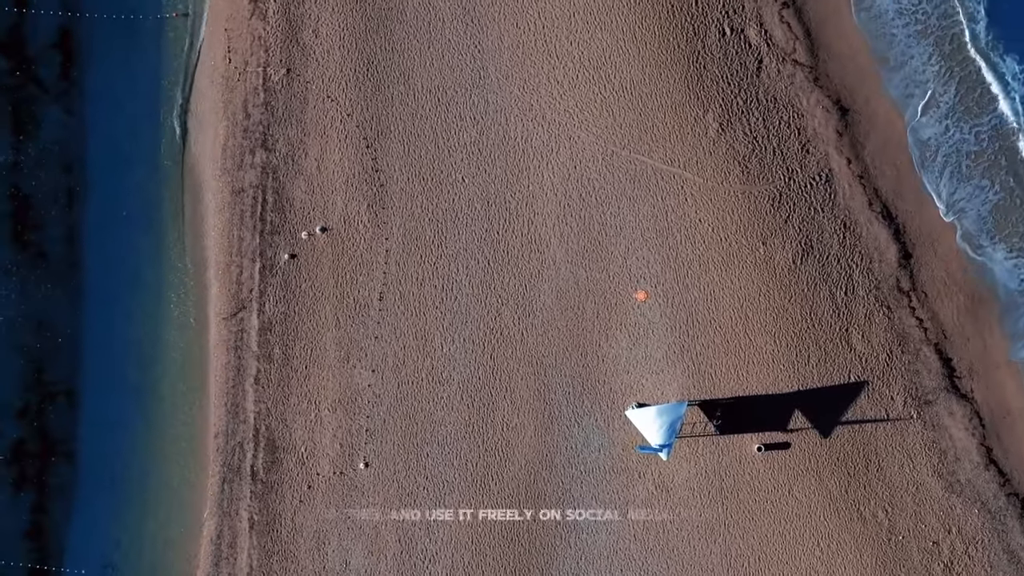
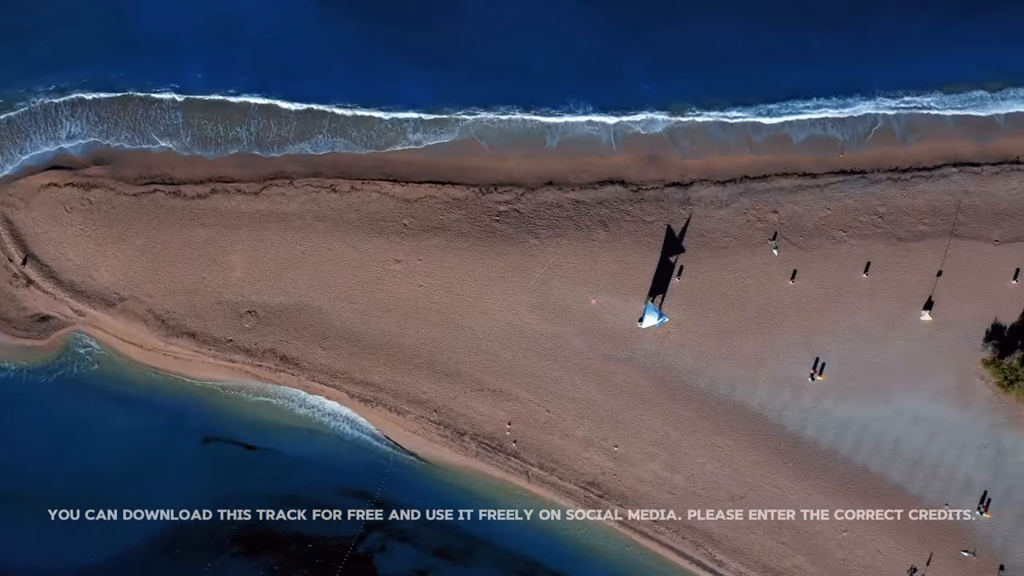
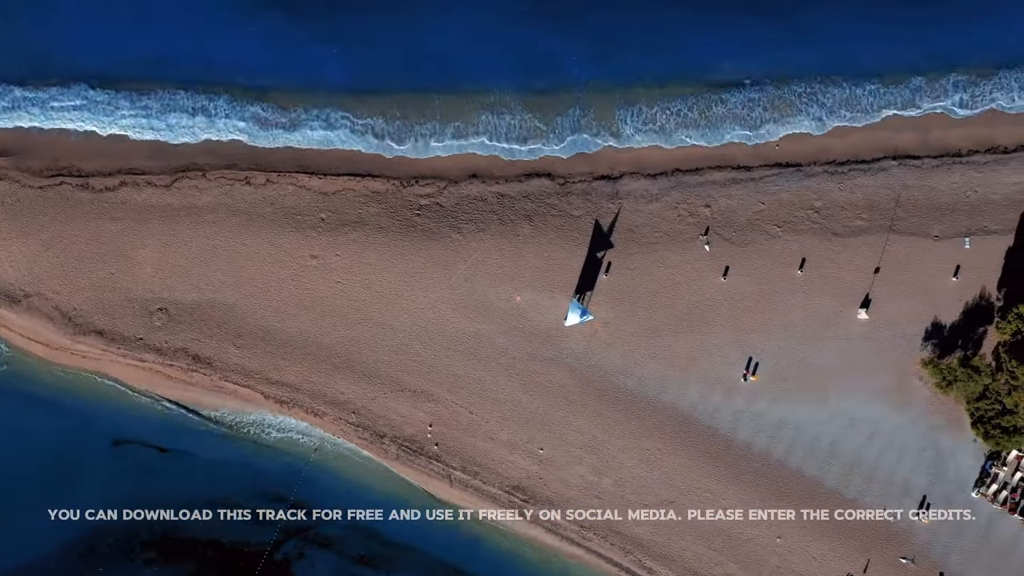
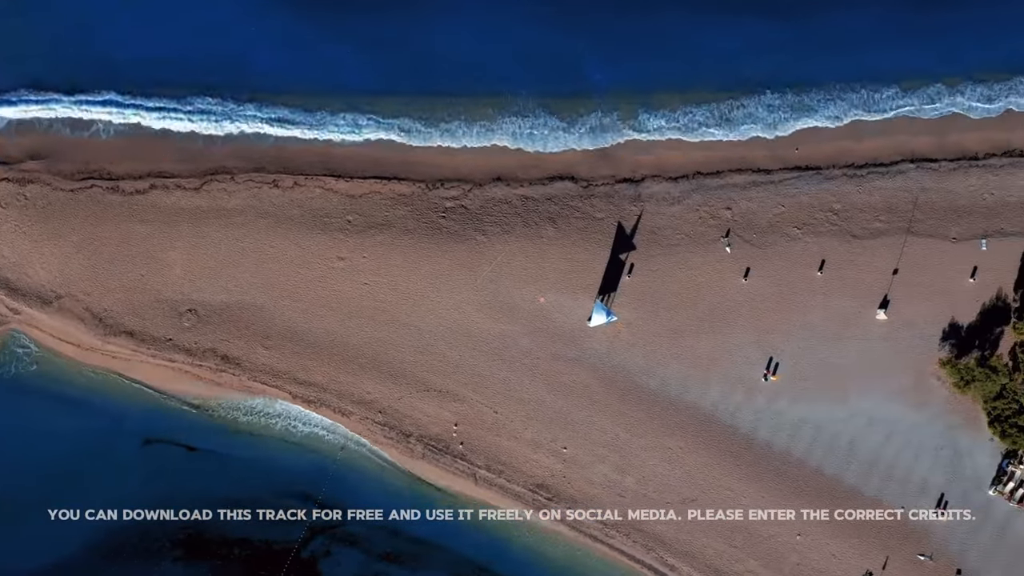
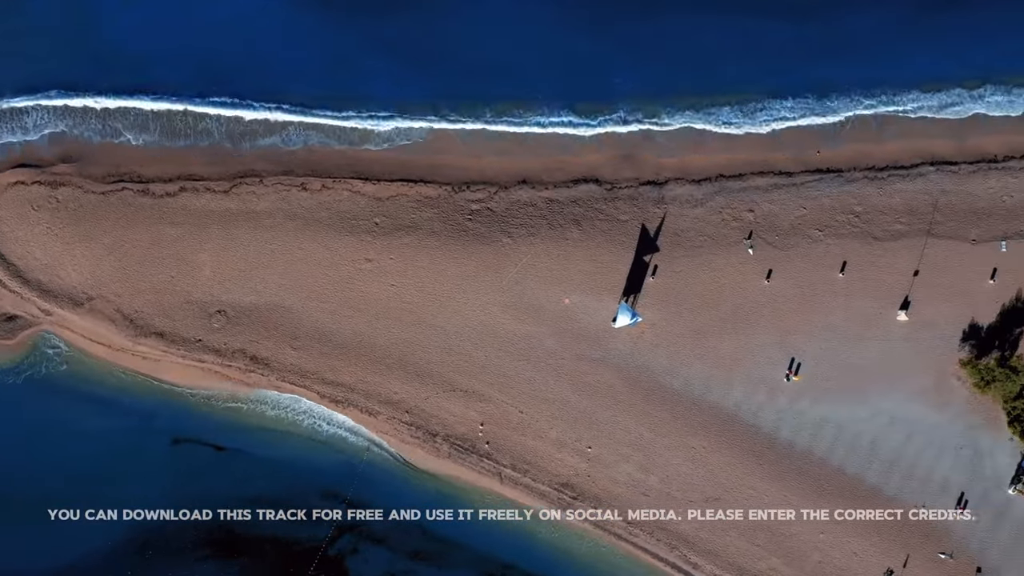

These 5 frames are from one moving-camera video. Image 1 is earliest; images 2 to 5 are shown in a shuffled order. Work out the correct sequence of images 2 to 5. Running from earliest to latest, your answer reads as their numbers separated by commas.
2, 5, 4, 3
